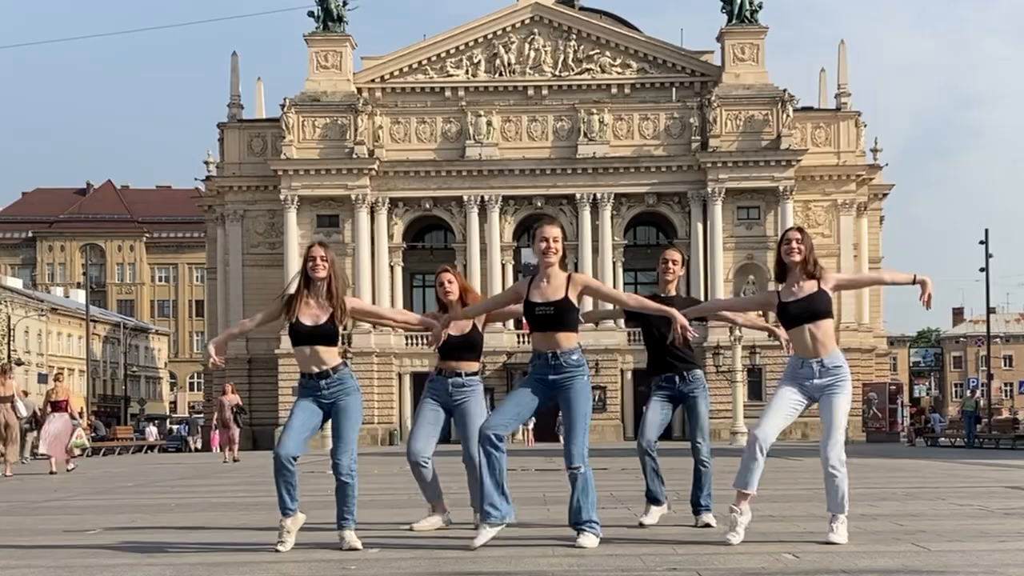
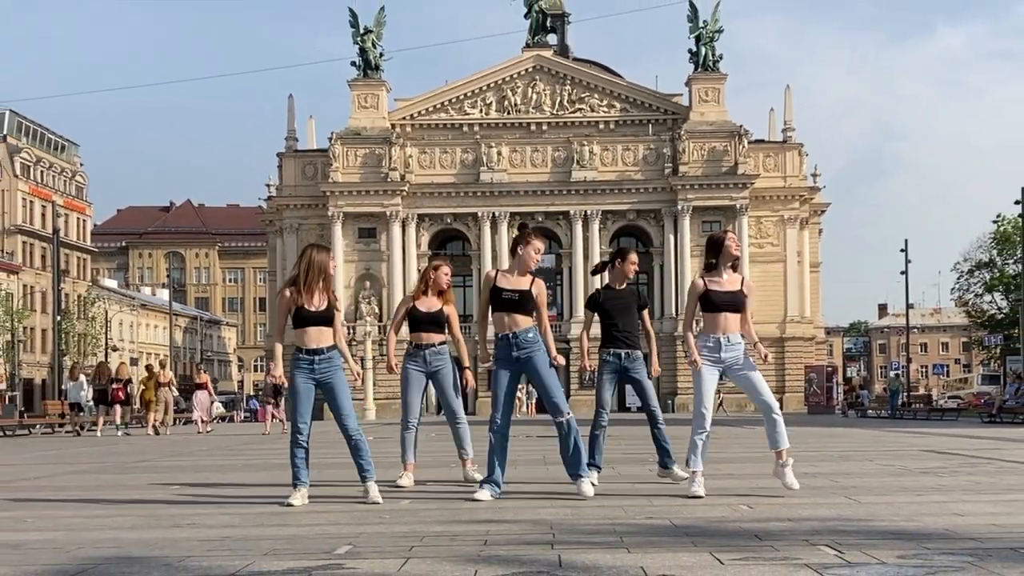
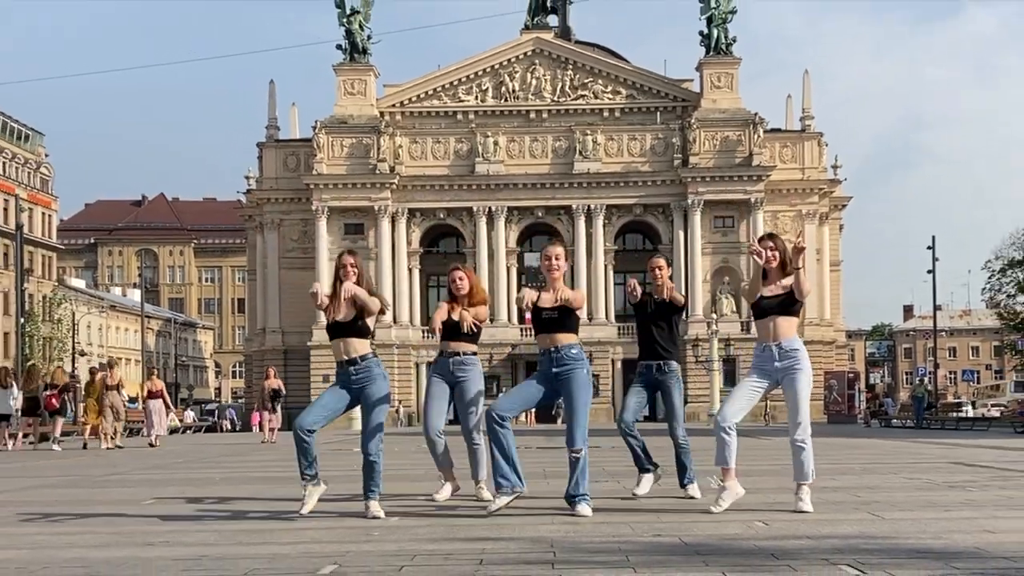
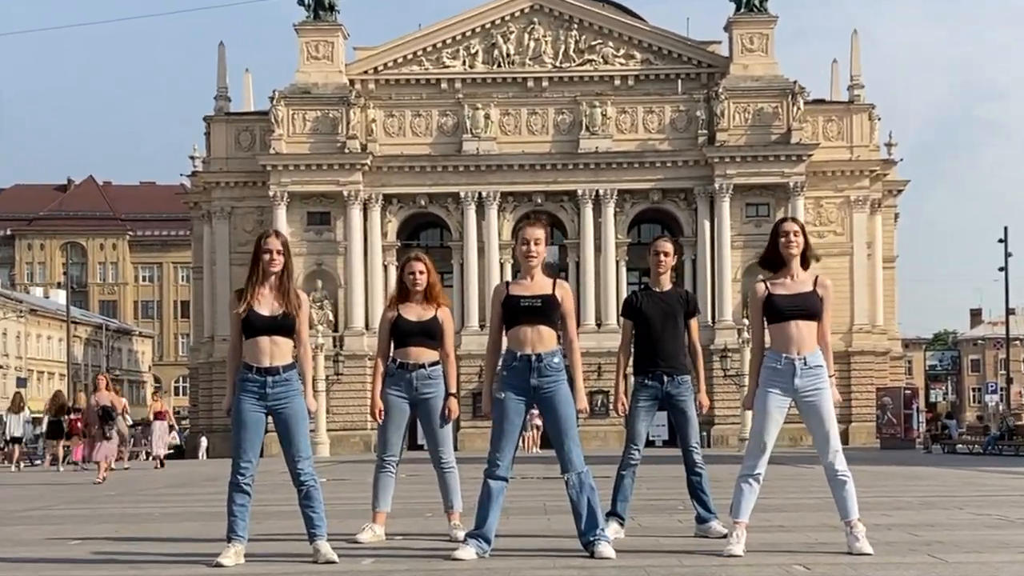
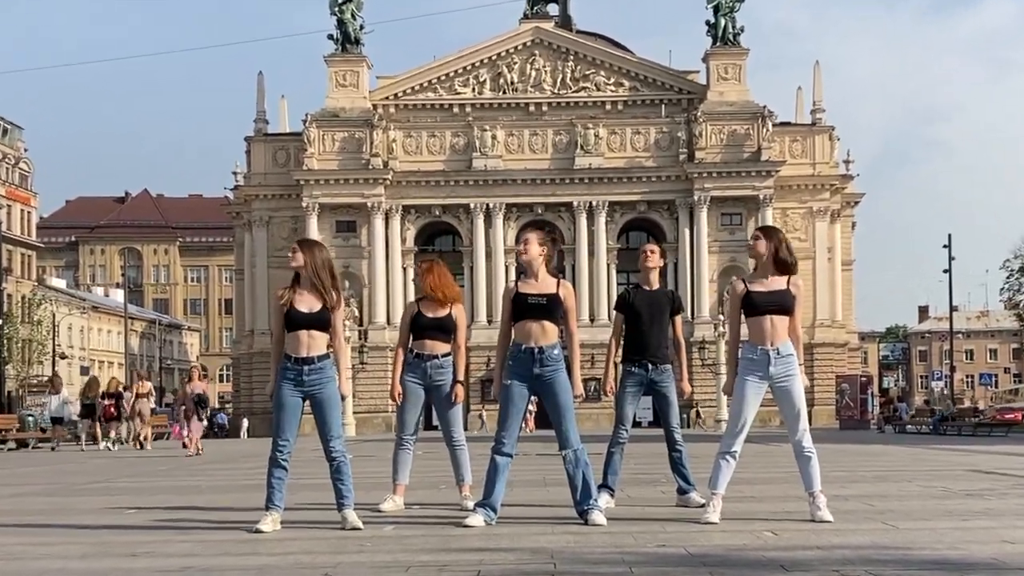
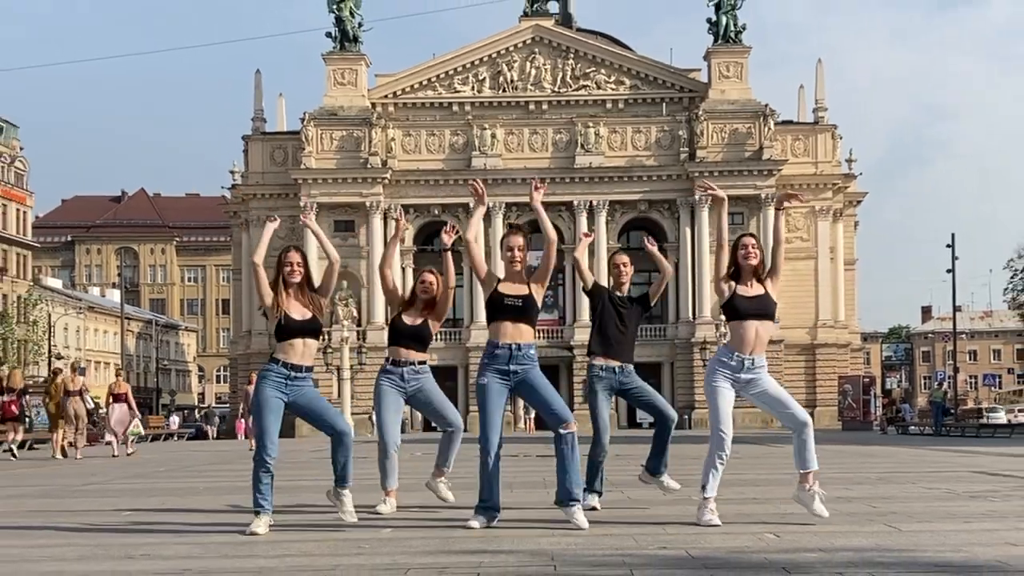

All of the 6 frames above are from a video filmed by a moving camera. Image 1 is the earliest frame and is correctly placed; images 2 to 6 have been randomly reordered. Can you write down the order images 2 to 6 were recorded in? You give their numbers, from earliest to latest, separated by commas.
6, 3, 2, 5, 4
